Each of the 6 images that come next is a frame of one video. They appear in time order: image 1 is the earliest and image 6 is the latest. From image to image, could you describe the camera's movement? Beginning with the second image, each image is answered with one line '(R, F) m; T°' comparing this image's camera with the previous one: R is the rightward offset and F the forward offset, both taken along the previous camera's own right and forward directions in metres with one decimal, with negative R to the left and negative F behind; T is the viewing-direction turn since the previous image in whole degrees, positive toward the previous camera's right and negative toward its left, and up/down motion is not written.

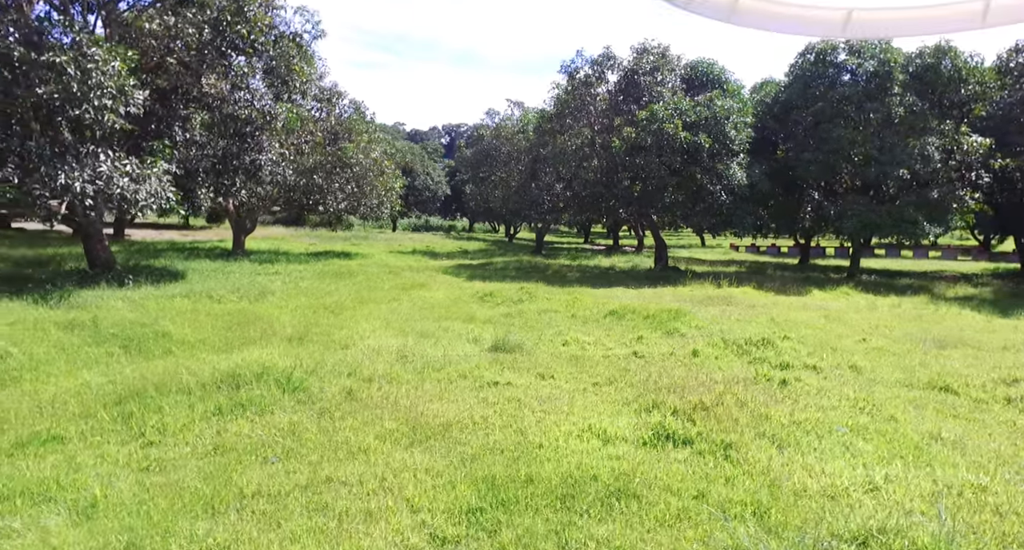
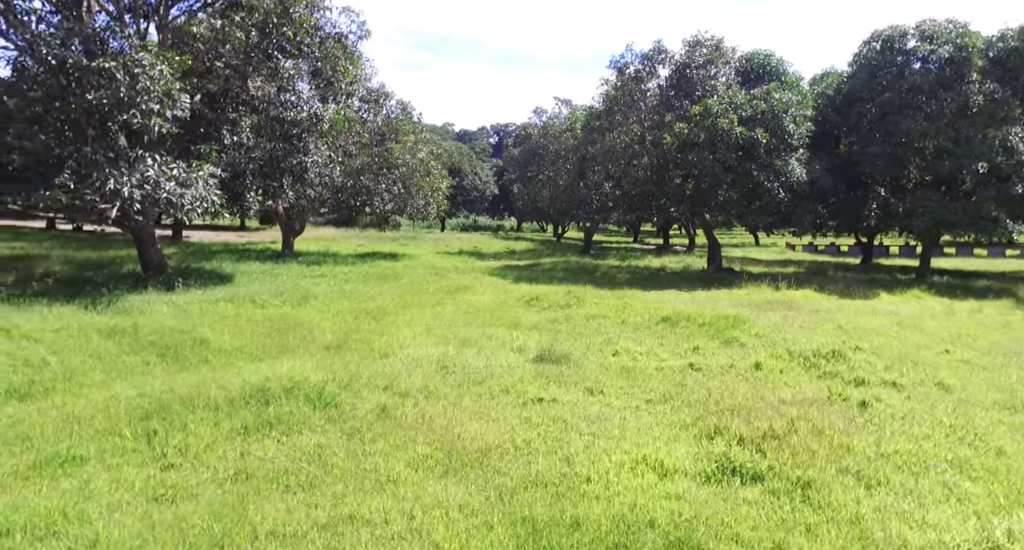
(0.0, +0.6) m; -4°
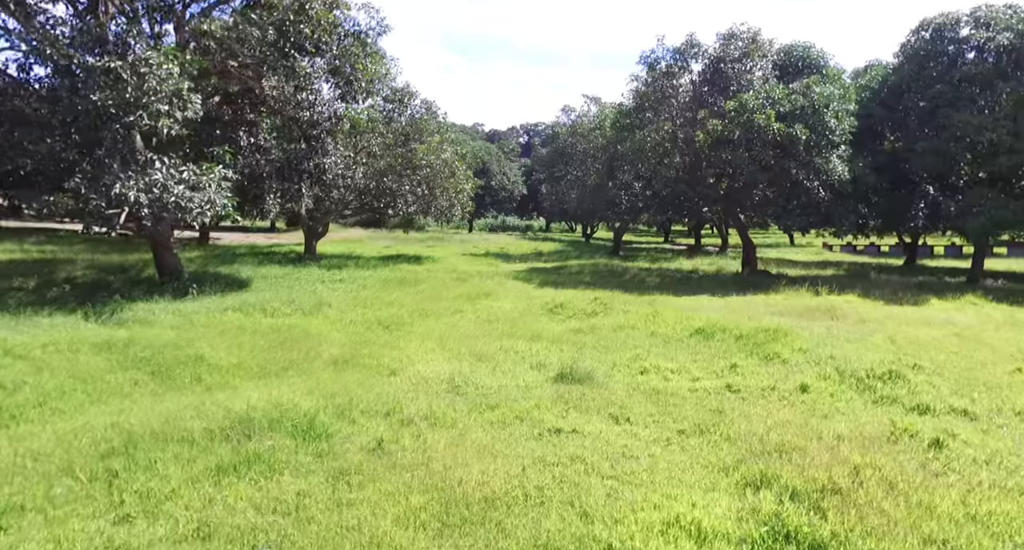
(+0.1, +0.8) m; -2°
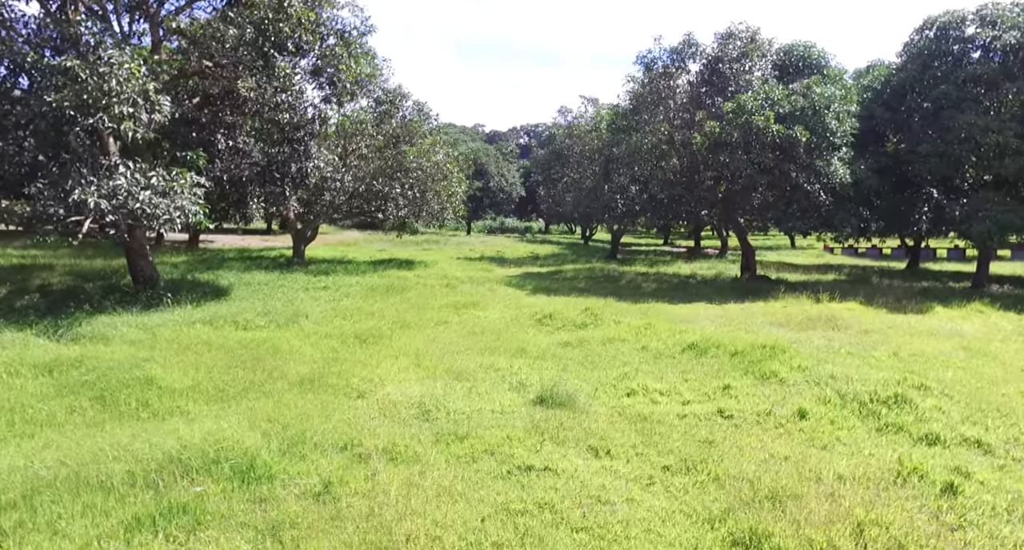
(+0.3, +0.6) m; 0°
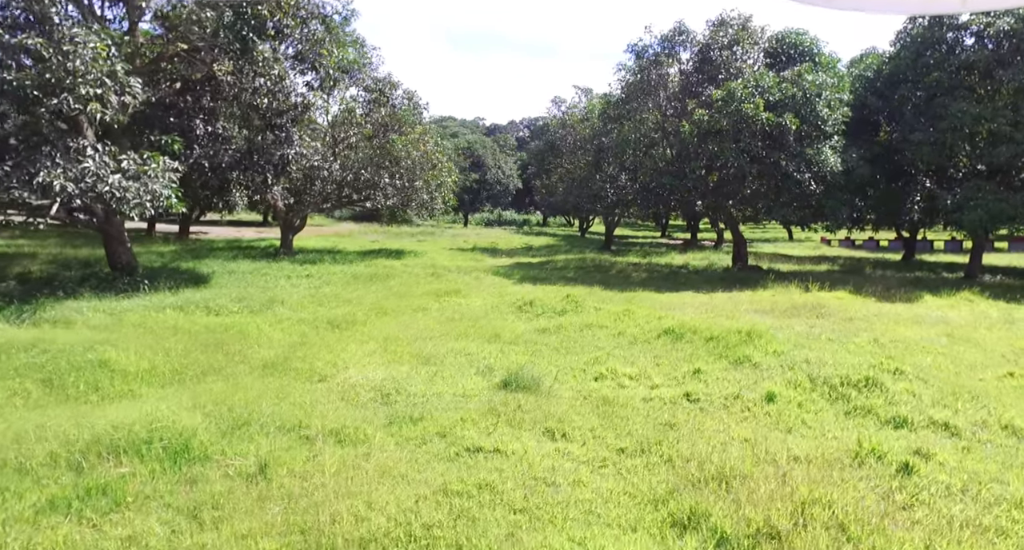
(+0.4, +0.2) m; 0°
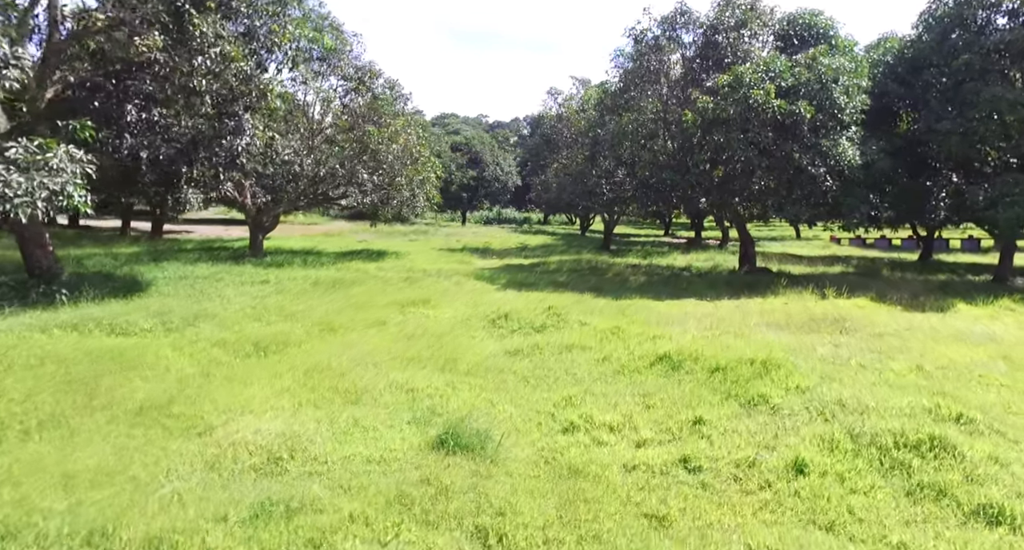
(+0.5, +2.0) m; 0°
